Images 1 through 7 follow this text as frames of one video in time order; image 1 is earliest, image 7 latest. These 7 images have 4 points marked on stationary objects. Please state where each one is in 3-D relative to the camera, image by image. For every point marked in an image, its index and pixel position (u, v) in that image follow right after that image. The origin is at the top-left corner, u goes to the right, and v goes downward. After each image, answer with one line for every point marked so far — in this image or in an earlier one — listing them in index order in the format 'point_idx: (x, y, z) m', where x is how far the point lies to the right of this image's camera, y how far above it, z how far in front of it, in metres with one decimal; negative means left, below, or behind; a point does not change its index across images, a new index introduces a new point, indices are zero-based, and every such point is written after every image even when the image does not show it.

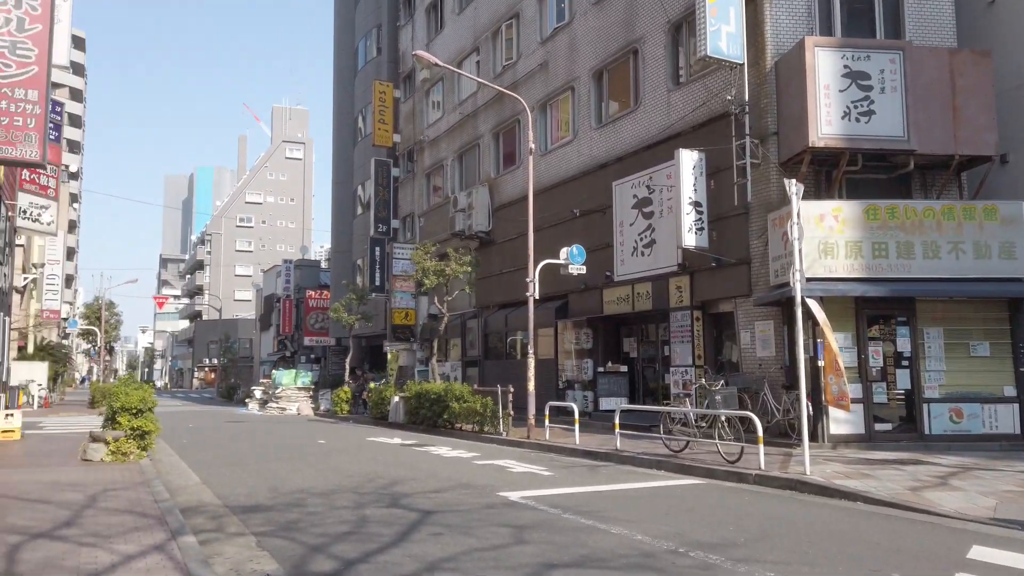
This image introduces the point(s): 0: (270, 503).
0: (-3.2, -2.9, +10.1) m
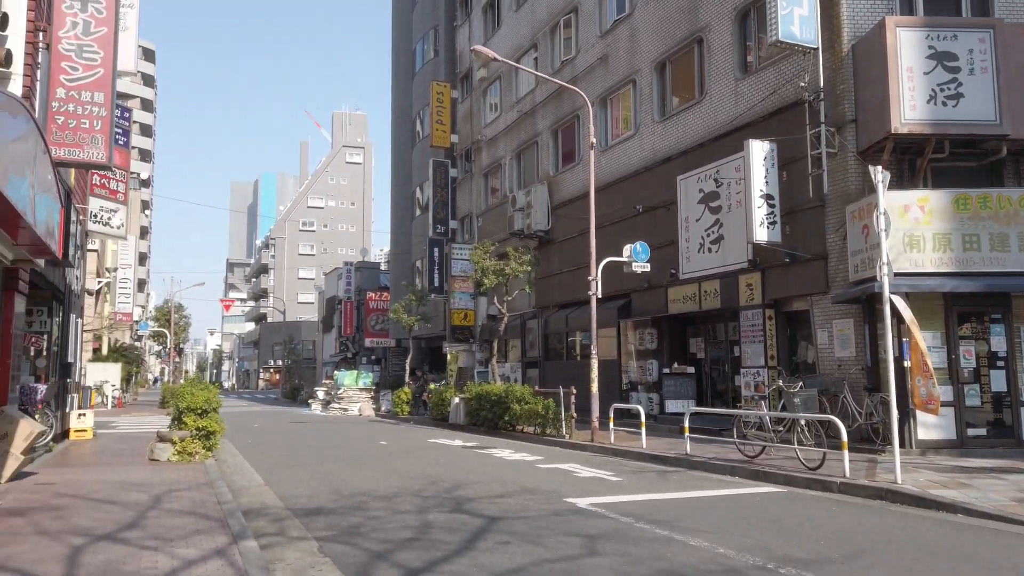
0: (-2.4, -2.9, +9.9) m
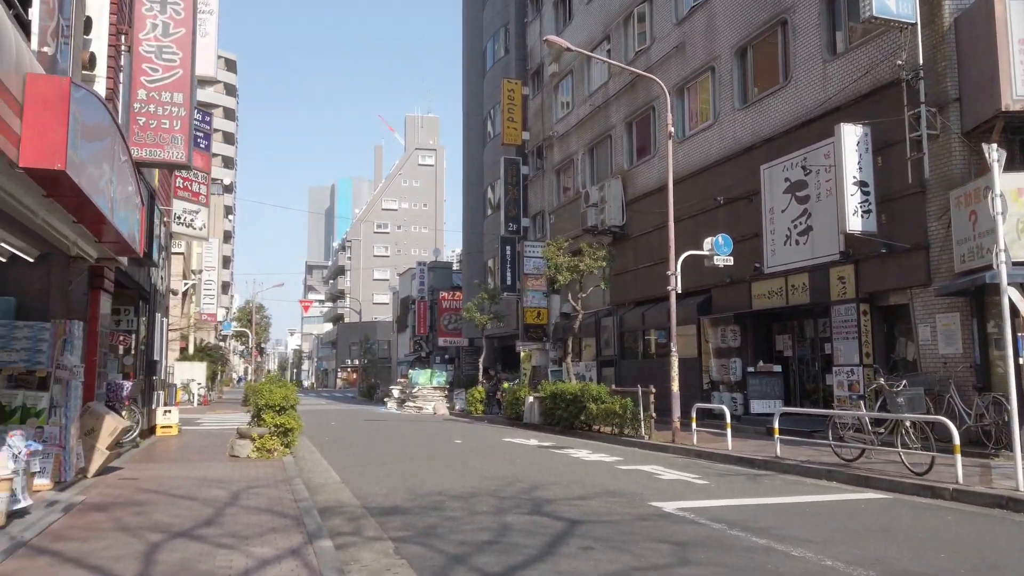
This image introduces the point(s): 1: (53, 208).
0: (-1.3, -2.8, +9.7) m
1: (-4.9, +0.8, +8.1) m
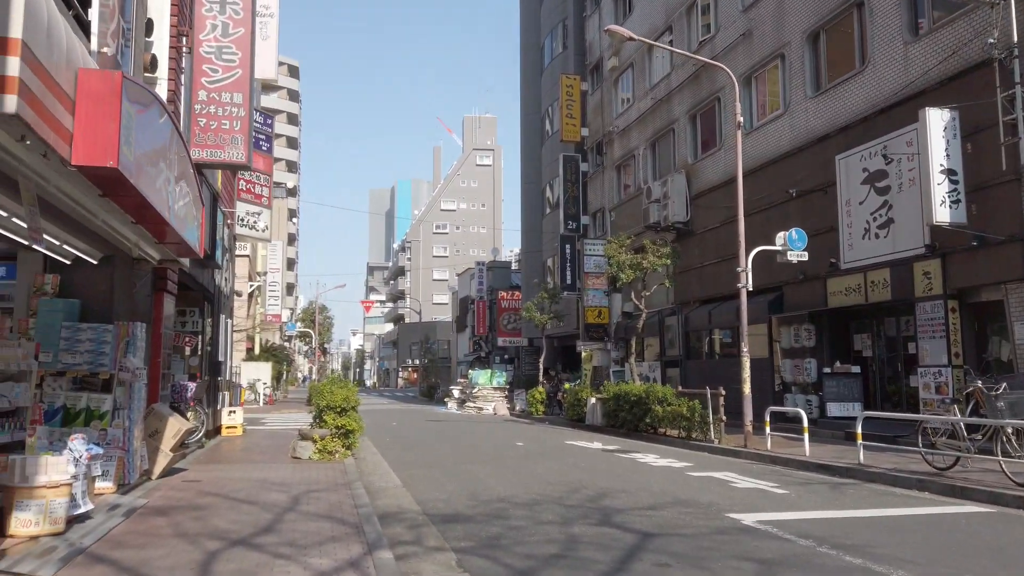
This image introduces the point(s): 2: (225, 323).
0: (-0.5, -2.8, +9.3) m
1: (-4.2, +0.8, +8.0) m
2: (-7.6, -0.9, +19.9) m
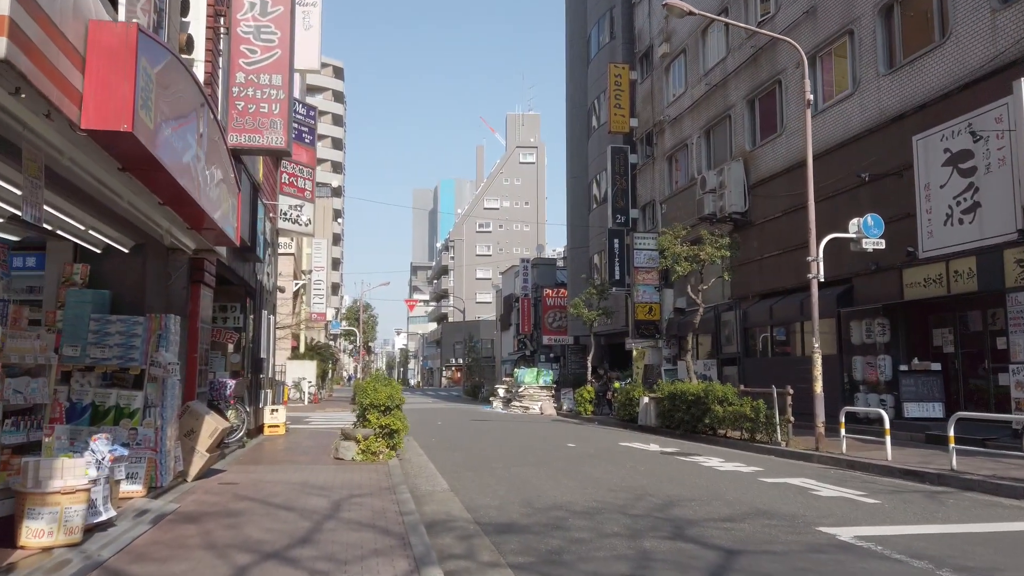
0: (+0.2, -2.6, +8.4) m
1: (-3.6, +1.0, +7.3) m
2: (-6.3, -0.8, +19.4) m
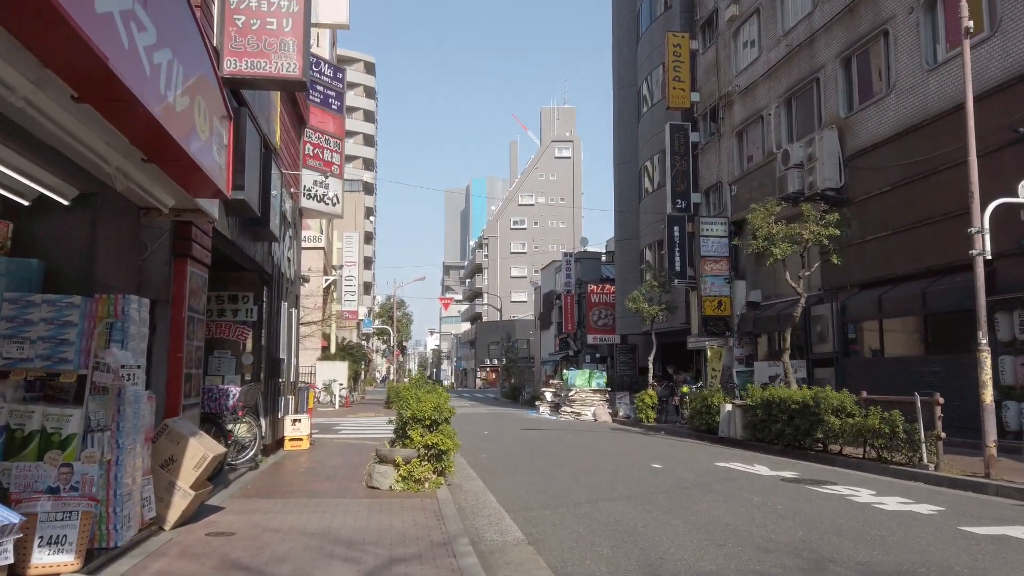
0: (+1.1, -2.3, +5.3) m
1: (-2.7, +1.2, +4.3) m
2: (-4.9, -0.6, +16.5) m
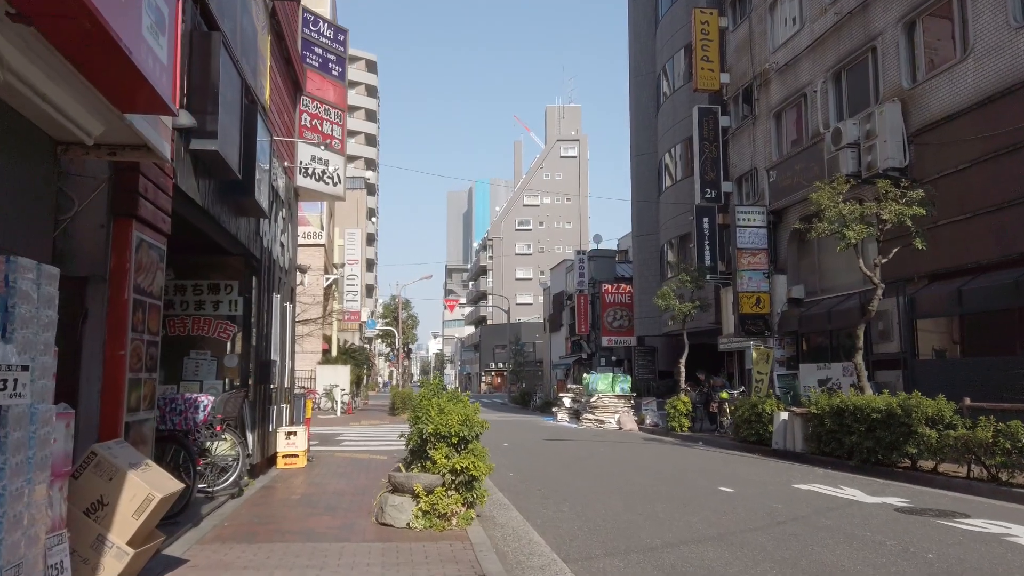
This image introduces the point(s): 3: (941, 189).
0: (+1.7, -2.1, +2.9) m
1: (-2.2, +1.5, +2.0) m
2: (-4.3, -0.4, +14.2) m
3: (+9.8, +2.3, +17.4) m
